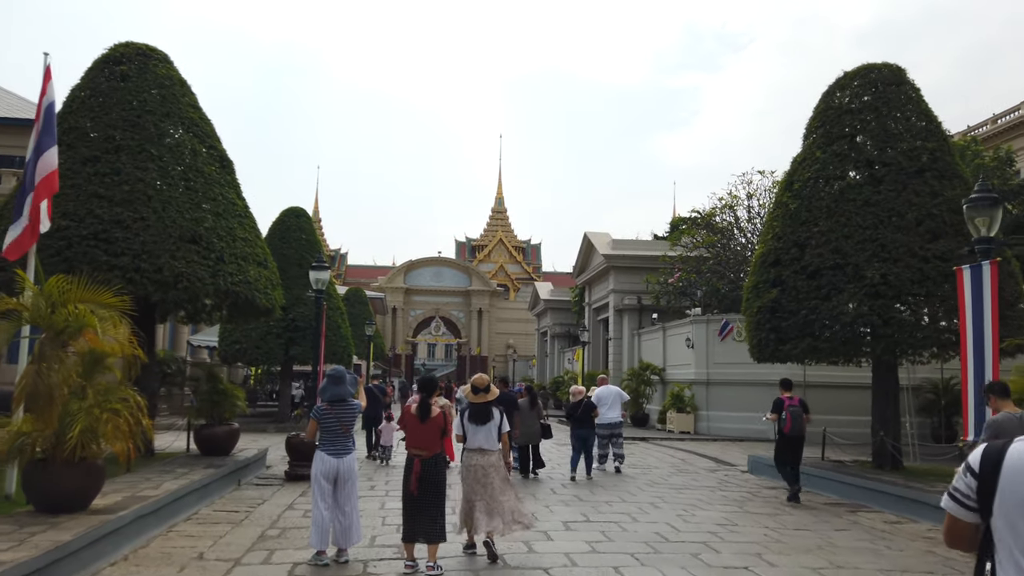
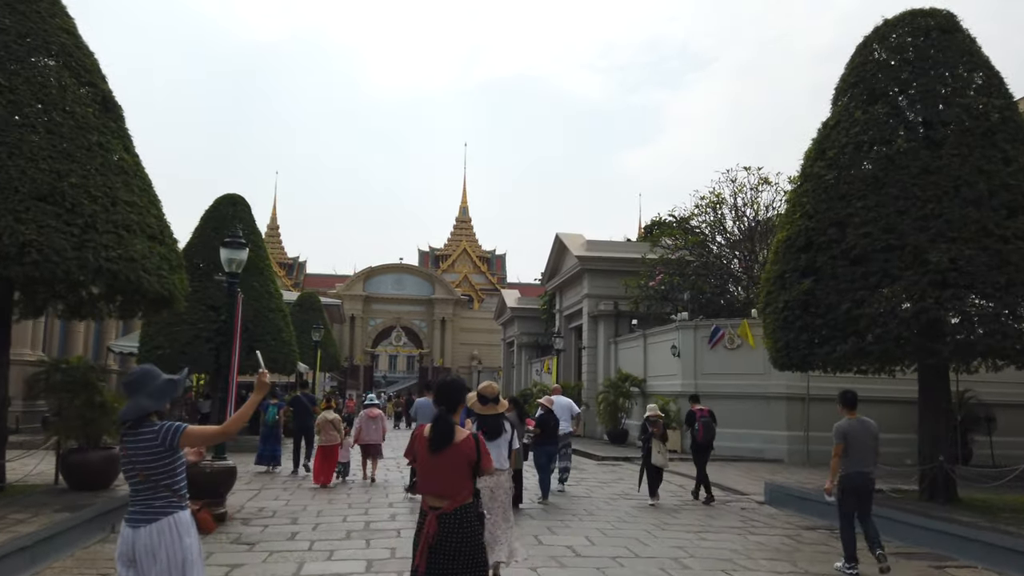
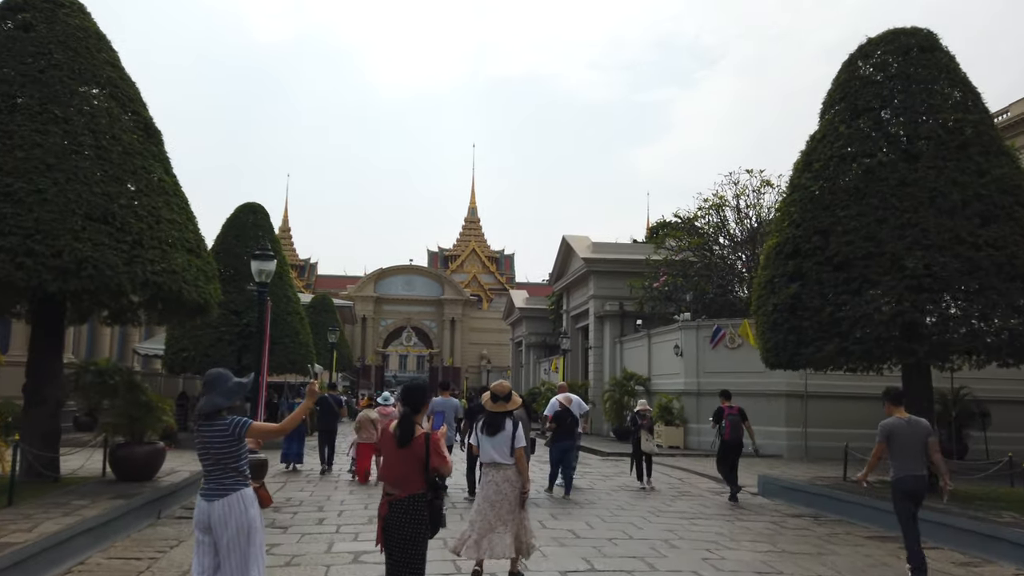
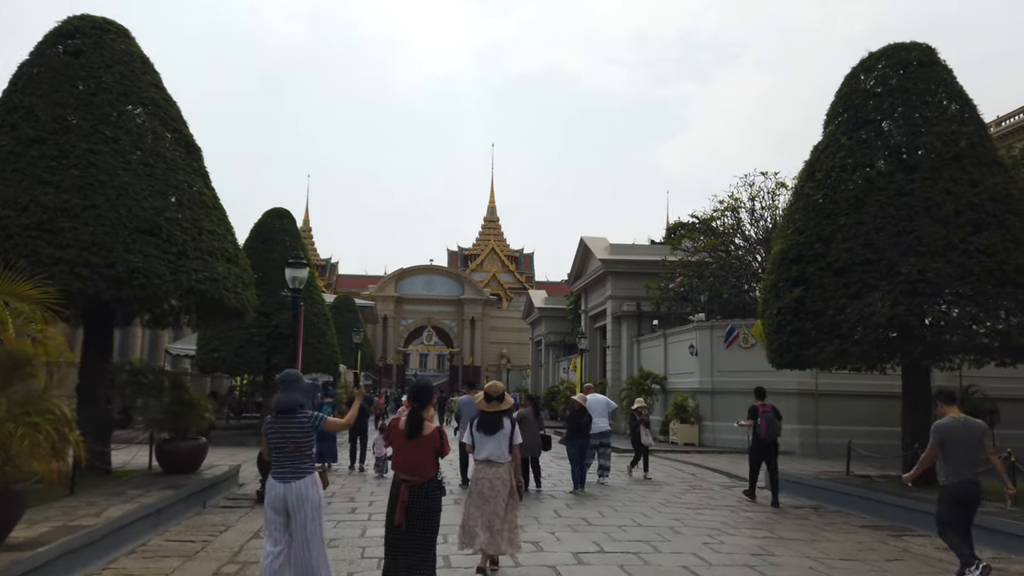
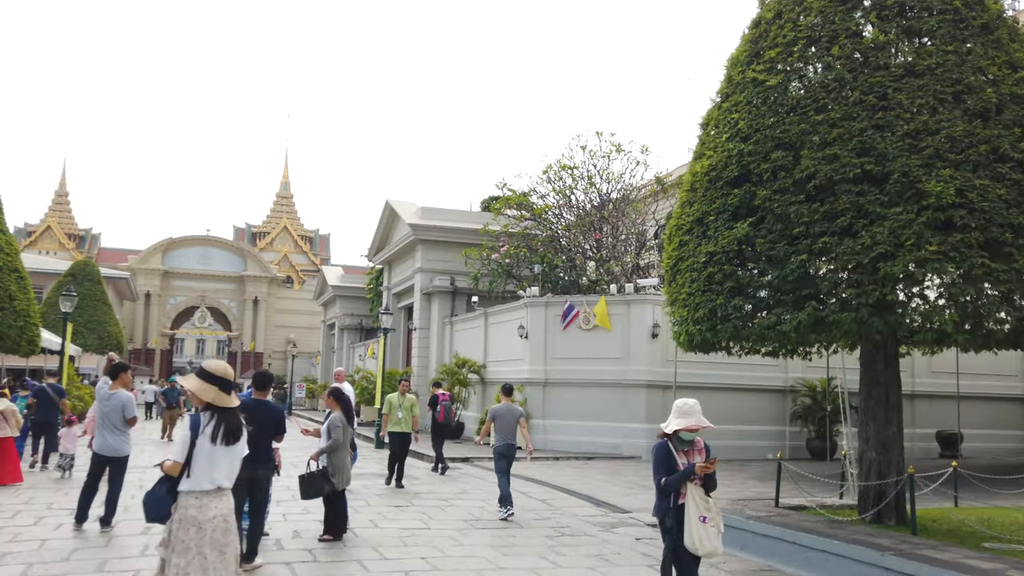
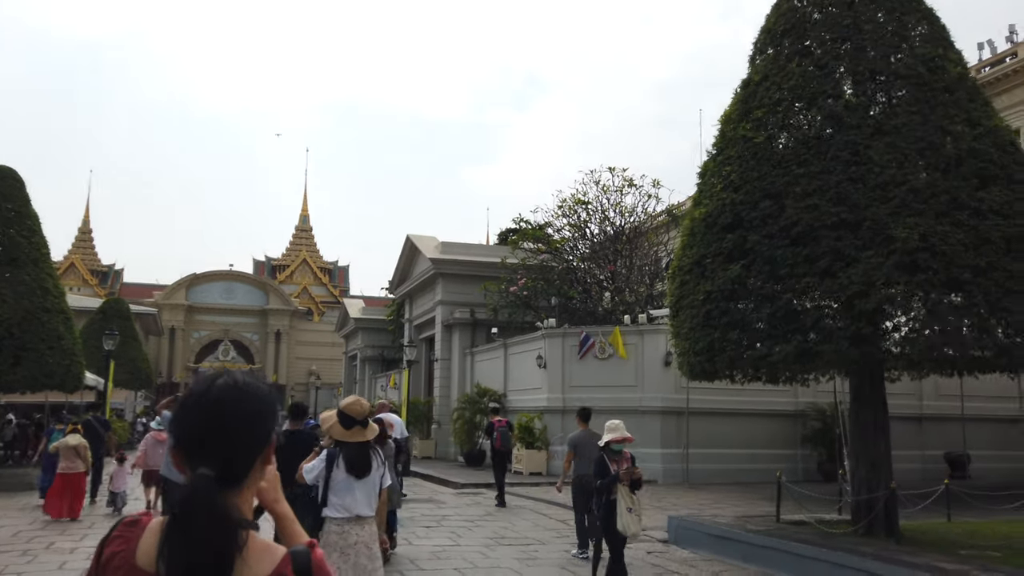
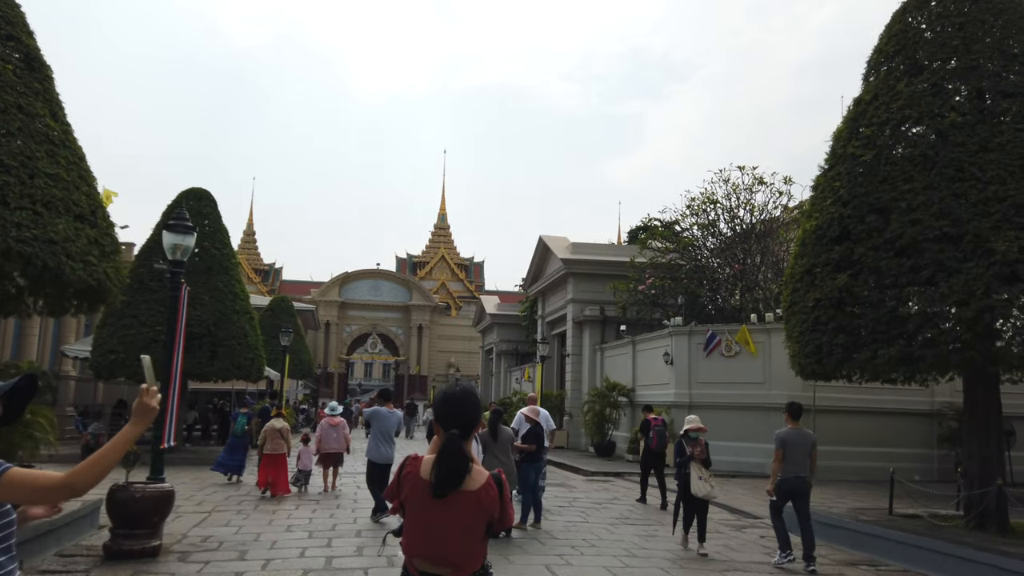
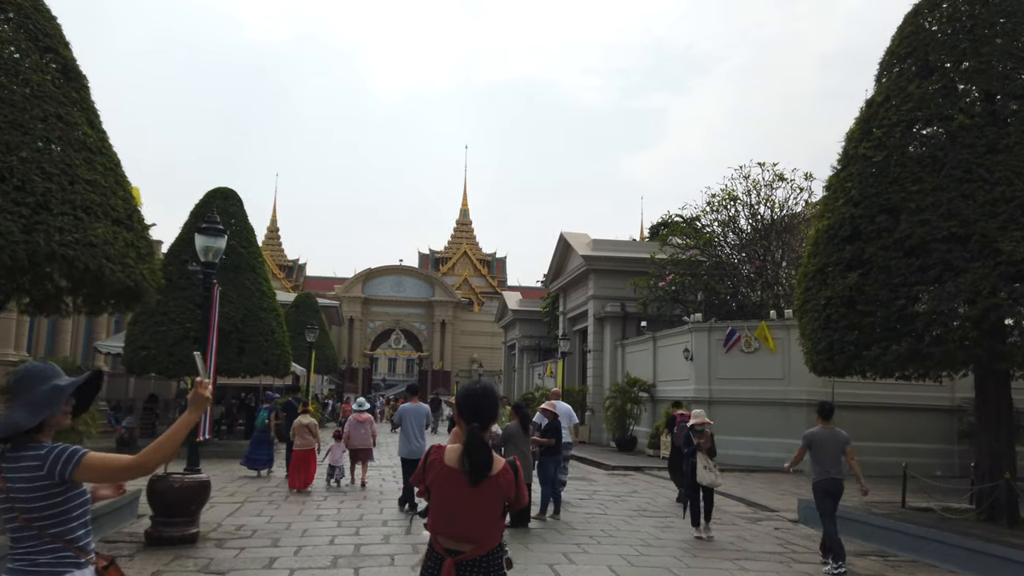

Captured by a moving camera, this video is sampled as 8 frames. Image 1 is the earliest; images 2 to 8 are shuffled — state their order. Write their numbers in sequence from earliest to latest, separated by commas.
4, 3, 2, 8, 7, 6, 5
